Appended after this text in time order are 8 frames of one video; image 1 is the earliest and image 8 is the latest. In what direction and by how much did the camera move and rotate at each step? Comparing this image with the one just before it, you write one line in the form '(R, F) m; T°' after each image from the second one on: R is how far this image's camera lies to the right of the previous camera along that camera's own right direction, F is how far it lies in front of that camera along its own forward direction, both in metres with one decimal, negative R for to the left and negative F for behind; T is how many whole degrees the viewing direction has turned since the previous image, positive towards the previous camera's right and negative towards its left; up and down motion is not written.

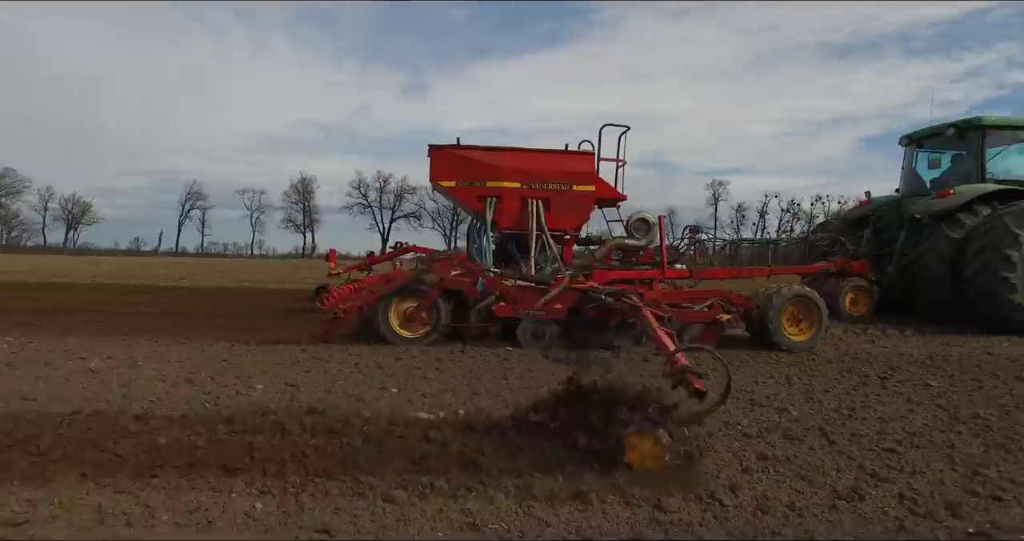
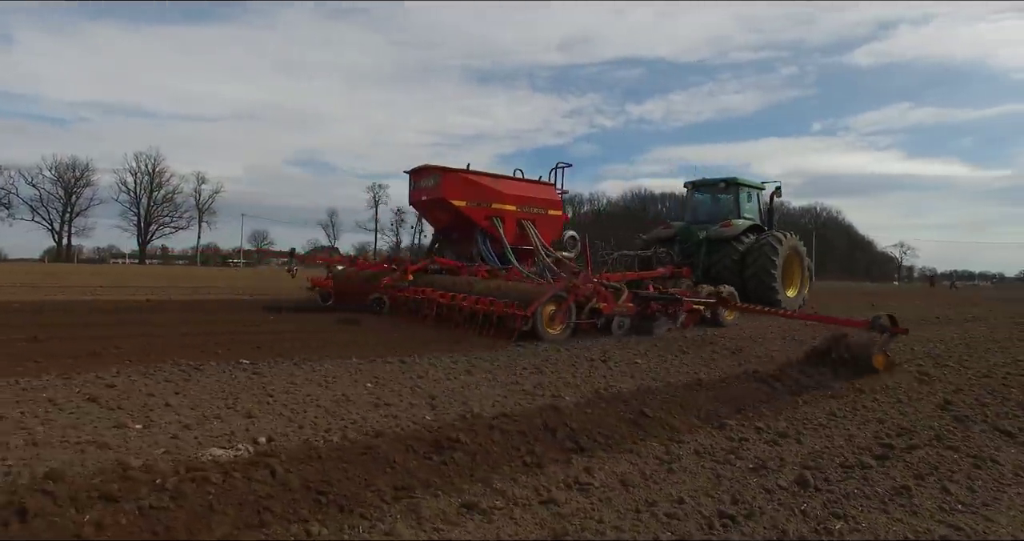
(-1.7, +0.8) m; +30°
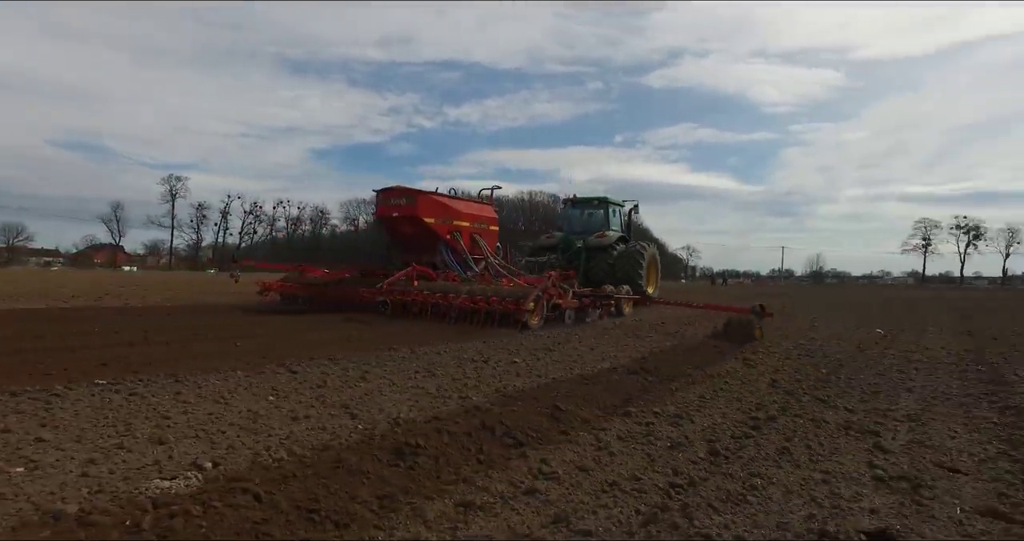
(-1.7, +0.1) m; +18°
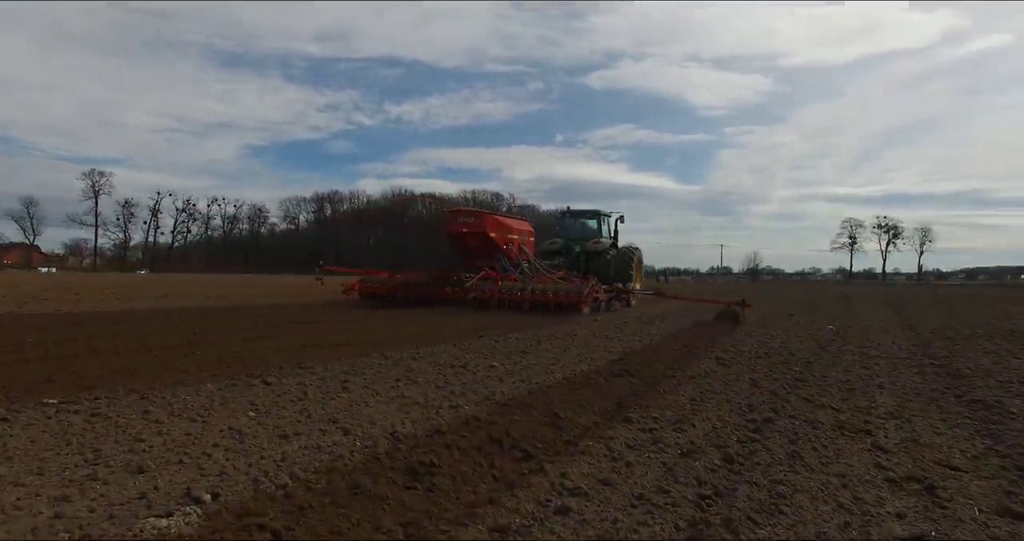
(+2.2, -0.5) m; -23°
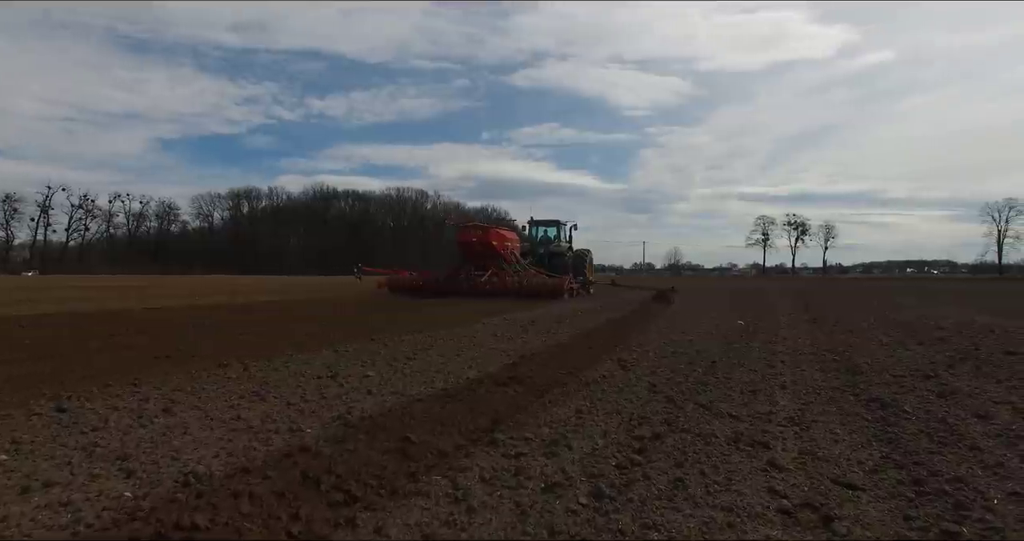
(+0.6, +0.9) m; +6°
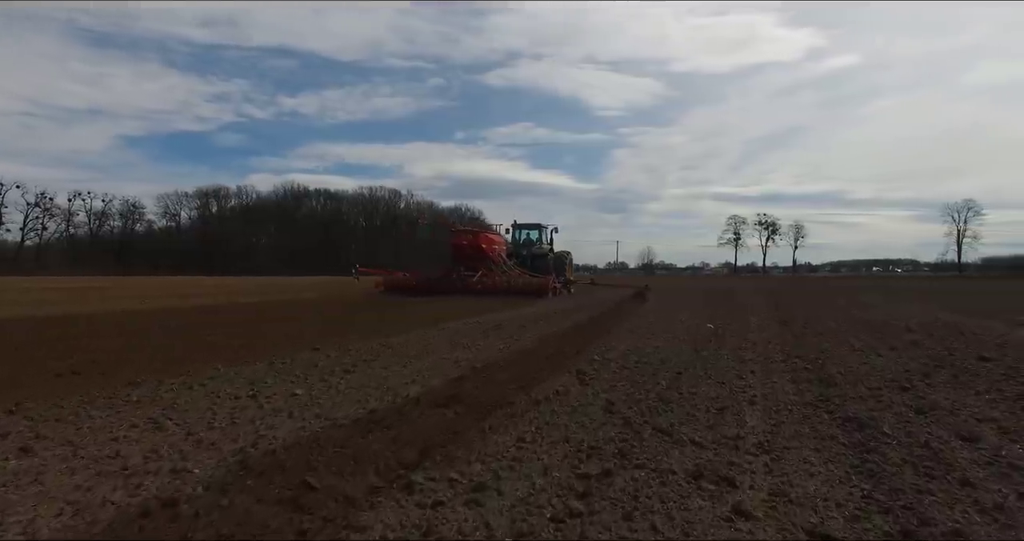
(+0.3, +0.8) m; +2°
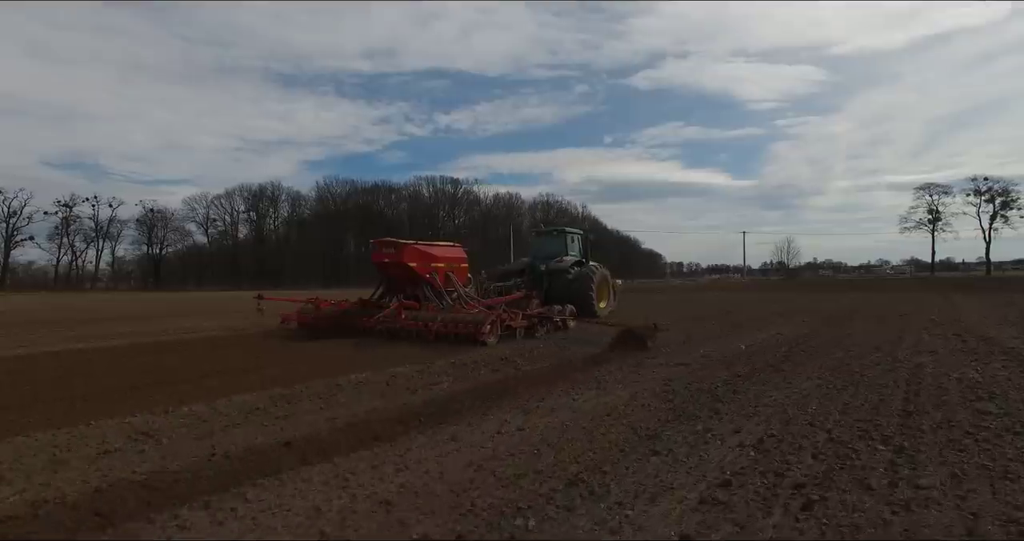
(-0.1, -1.4) m; -12°
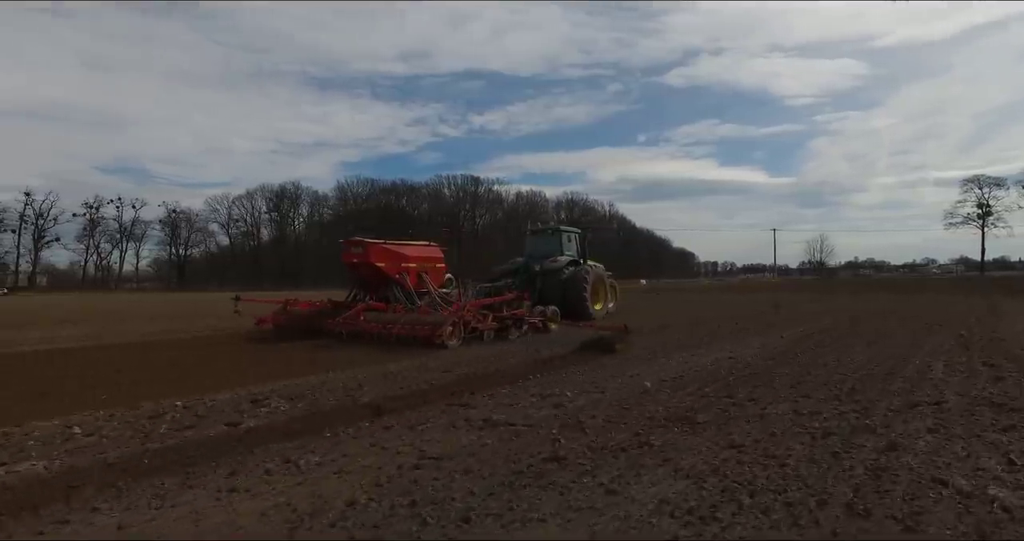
(+0.5, +0.4) m; -2°
